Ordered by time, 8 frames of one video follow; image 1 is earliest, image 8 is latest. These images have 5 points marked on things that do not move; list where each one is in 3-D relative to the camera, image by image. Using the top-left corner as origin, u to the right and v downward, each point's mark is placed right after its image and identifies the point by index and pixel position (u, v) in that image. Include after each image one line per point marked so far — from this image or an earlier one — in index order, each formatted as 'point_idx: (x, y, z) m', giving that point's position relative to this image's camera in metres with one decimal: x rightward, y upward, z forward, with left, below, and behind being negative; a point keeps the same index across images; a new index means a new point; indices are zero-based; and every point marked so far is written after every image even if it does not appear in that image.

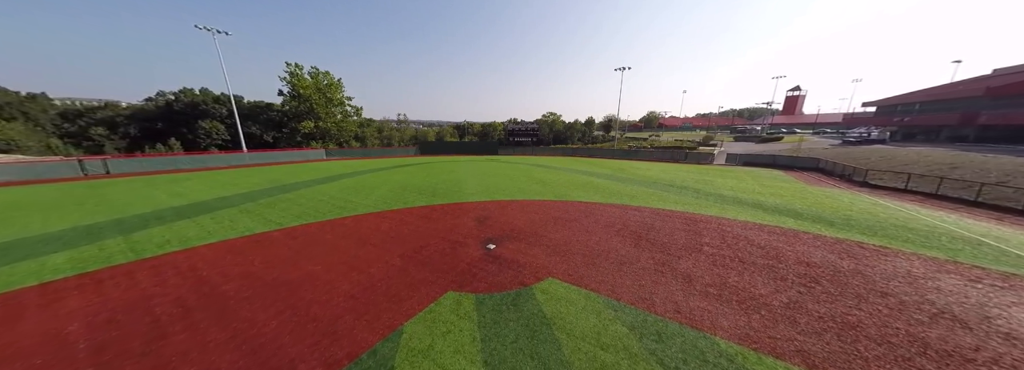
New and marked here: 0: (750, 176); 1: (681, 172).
0: (+15.0, +0.5, +16.2) m
1: (+11.9, +0.8, +18.3) m
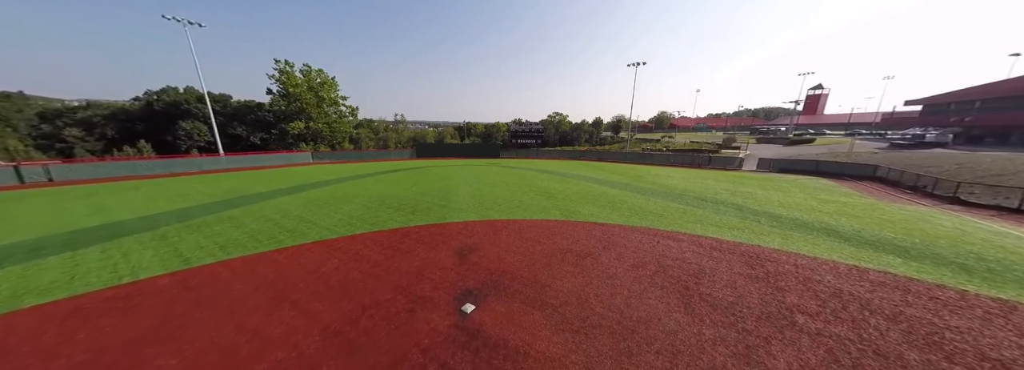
0: (+15.0, -0.2, +13.5) m
1: (+12.0, +0.2, +15.7) m
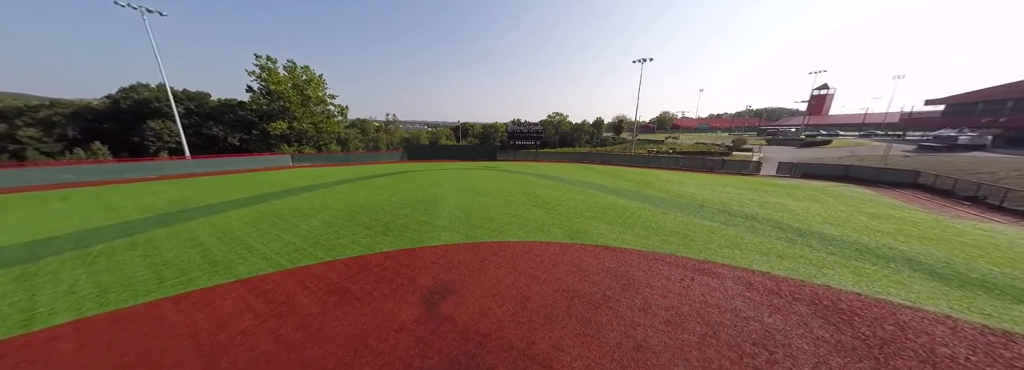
0: (+14.8, -0.6, +11.8) m
1: (+11.7, -0.3, +14.0) m
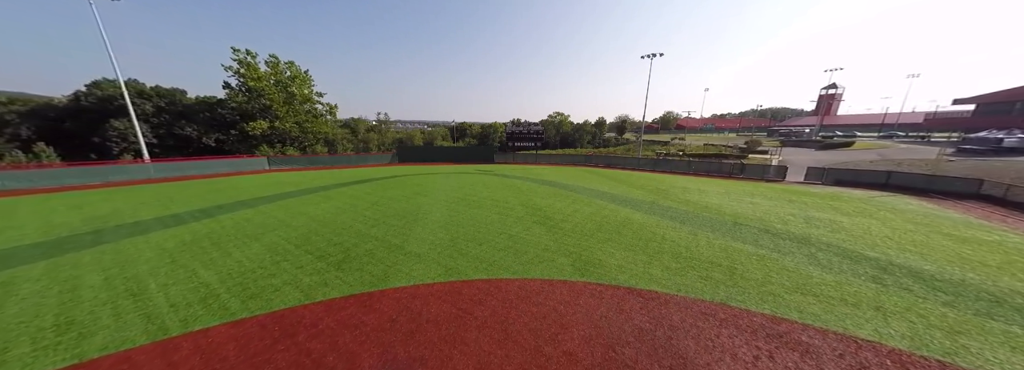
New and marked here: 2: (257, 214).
0: (+14.6, -1.1, +10.0) m
1: (+11.6, -0.7, +12.1) m
2: (-9.4, -1.1, +9.5) m
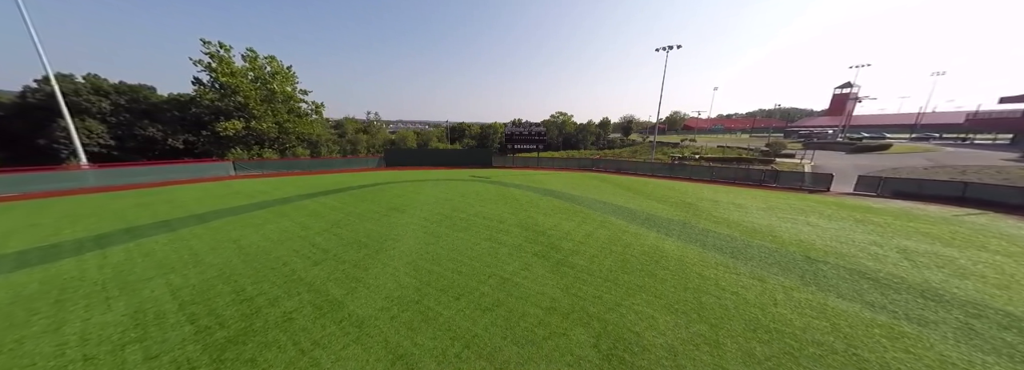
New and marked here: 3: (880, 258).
0: (+14.5, -1.7, +7.5) m
1: (+11.4, -1.3, +9.7) m
2: (-9.5, -1.6, +7.2) m
3: (+9.9, -1.9, +6.9) m
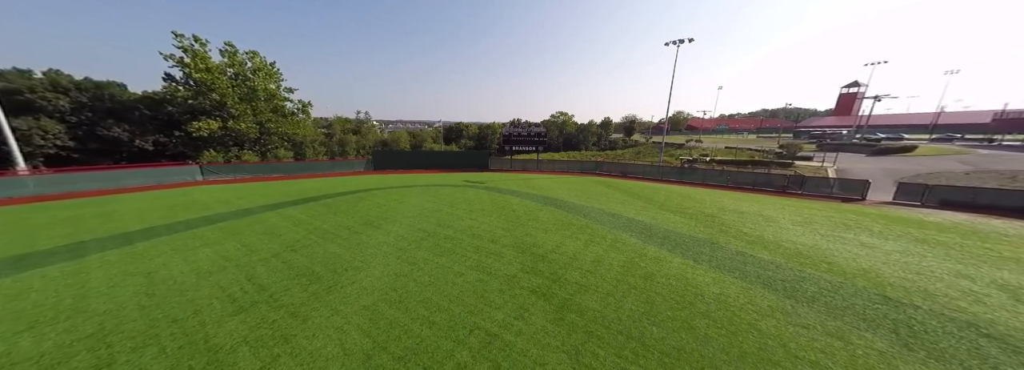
0: (+14.3, -2.1, +5.9) m
1: (+11.2, -1.7, +8.1) m
2: (-9.7, -2.0, +5.6) m
3: (+9.7, -2.3, +5.3) m
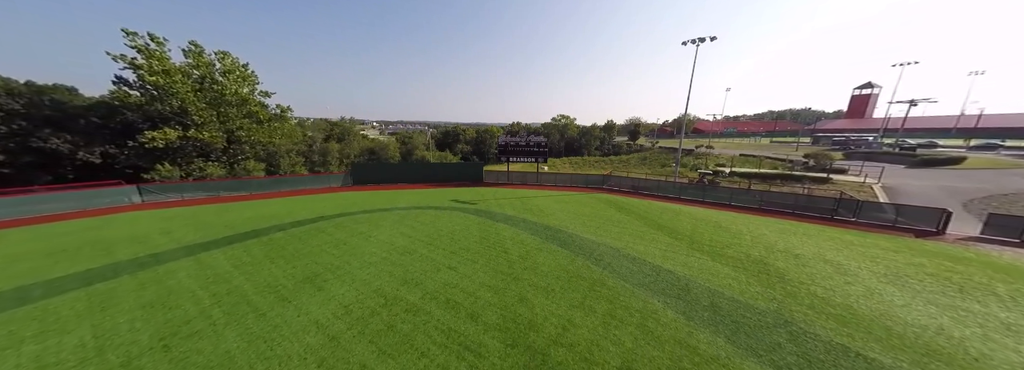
0: (+14.0, -3.2, +3.5) m
1: (+10.9, -2.9, +5.7) m
2: (-10.0, -3.1, +3.2) m
3: (+9.4, -3.4, +2.9) m
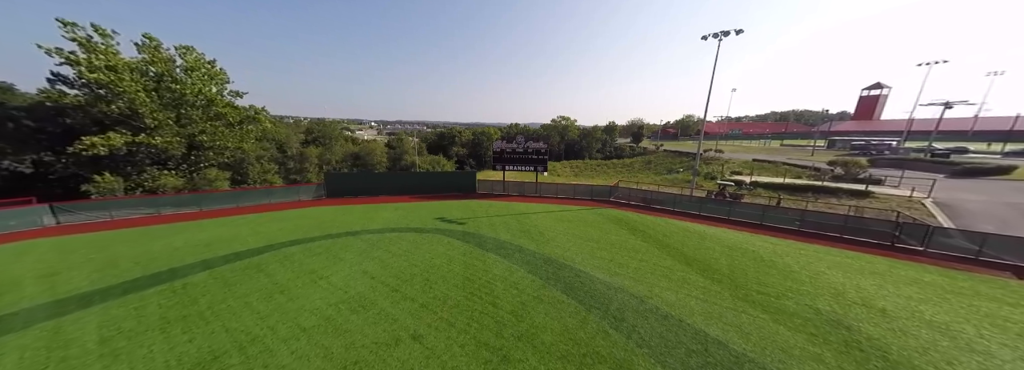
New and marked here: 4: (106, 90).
0: (+13.8, -4.1, +1.3) m
1: (+10.7, -3.7, +3.5) m
2: (-10.2, -3.9, +1.0) m
3: (+9.2, -4.2, +0.7) m
4: (-25.5, +6.1, +16.2) m
